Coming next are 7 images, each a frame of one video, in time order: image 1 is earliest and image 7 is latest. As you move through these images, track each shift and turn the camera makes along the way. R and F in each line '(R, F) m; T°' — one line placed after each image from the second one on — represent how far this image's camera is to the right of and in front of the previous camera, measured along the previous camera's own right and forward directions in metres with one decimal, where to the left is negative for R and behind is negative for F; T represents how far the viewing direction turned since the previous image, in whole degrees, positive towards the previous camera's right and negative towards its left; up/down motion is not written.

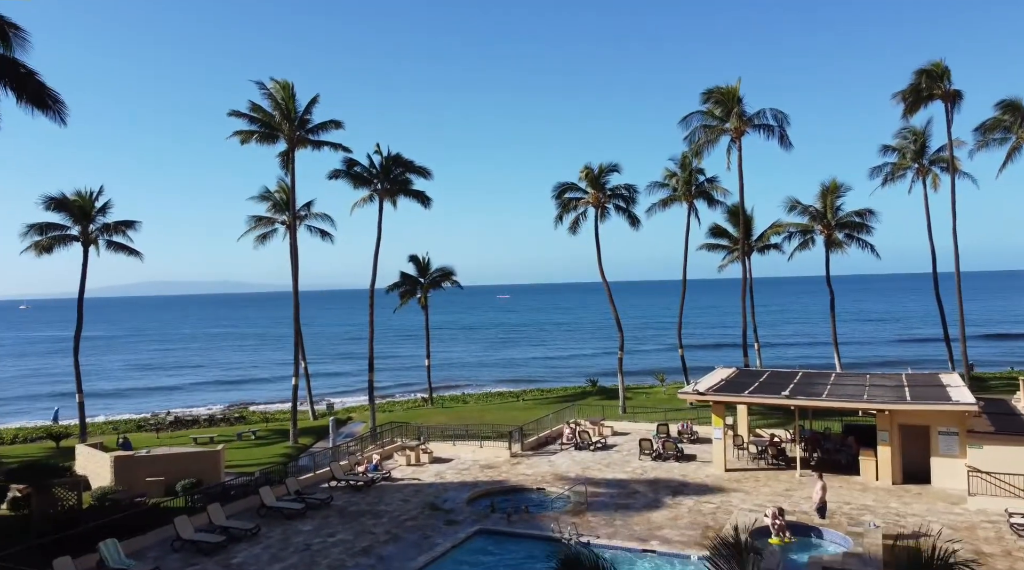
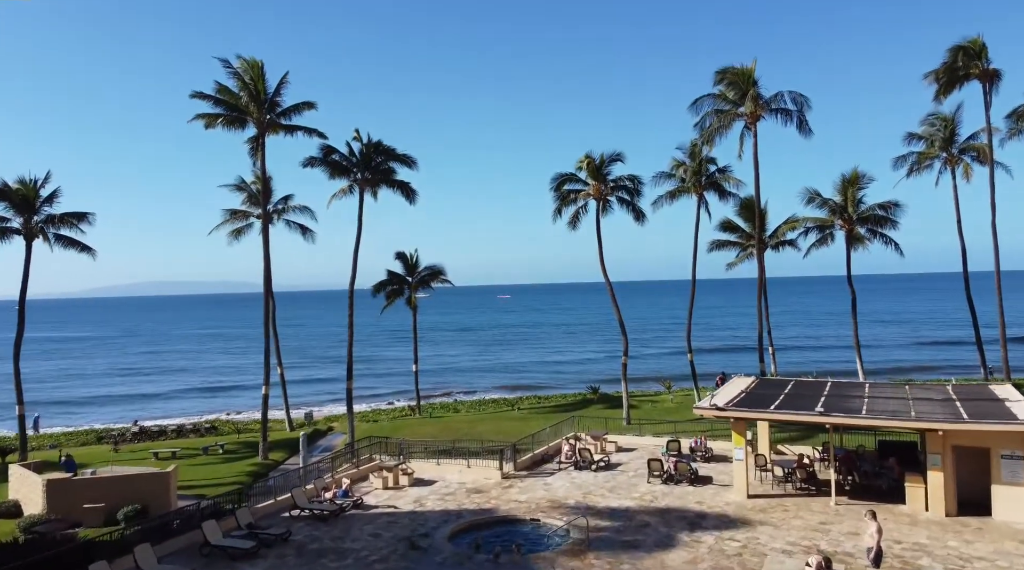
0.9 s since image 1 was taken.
(+0.3, +3.5) m; 0°
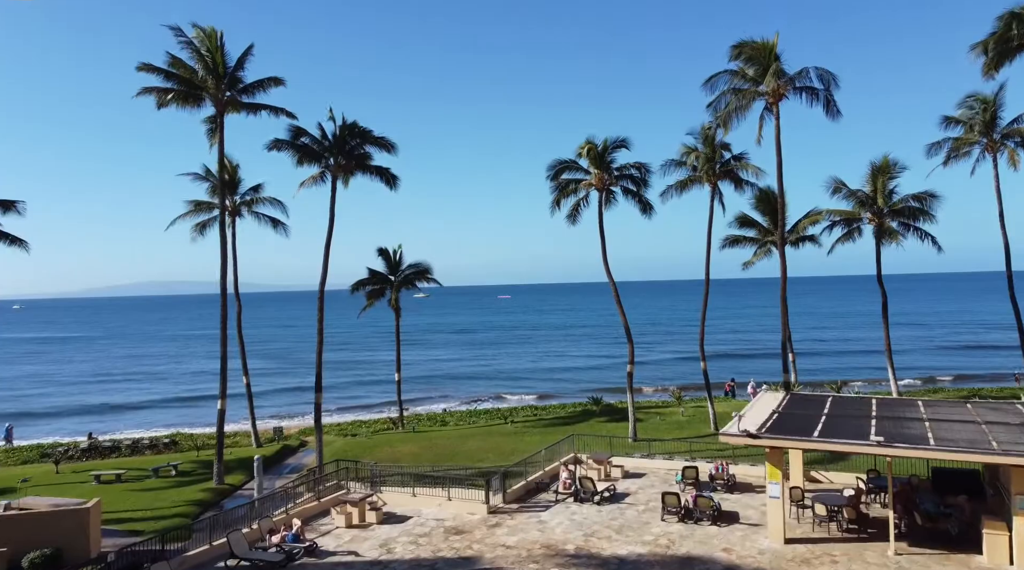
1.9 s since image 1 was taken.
(+0.3, +4.1) m; 0°
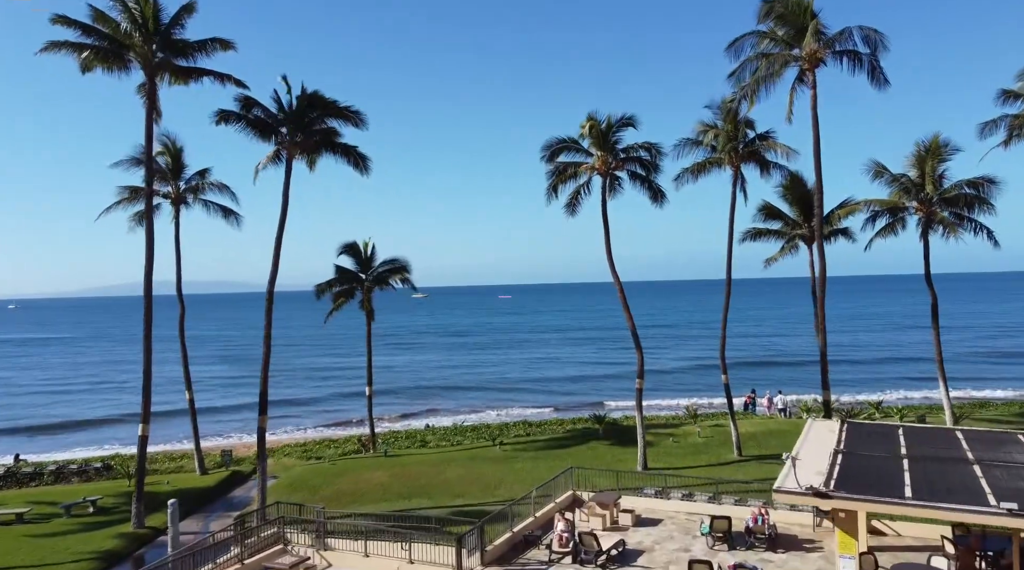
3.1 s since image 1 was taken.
(+0.4, +5.2) m; 0°
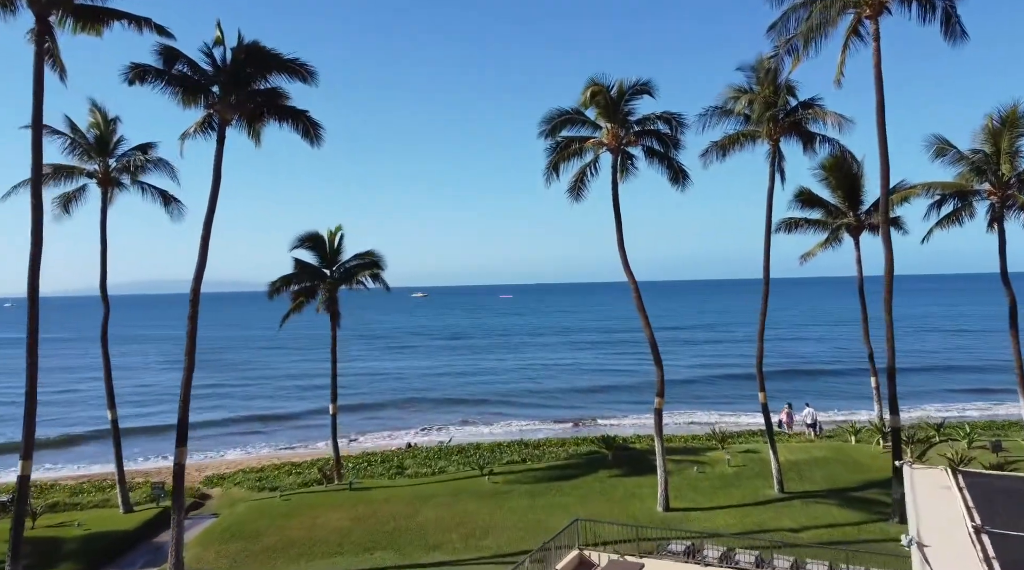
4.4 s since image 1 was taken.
(+0.3, +5.4) m; 0°
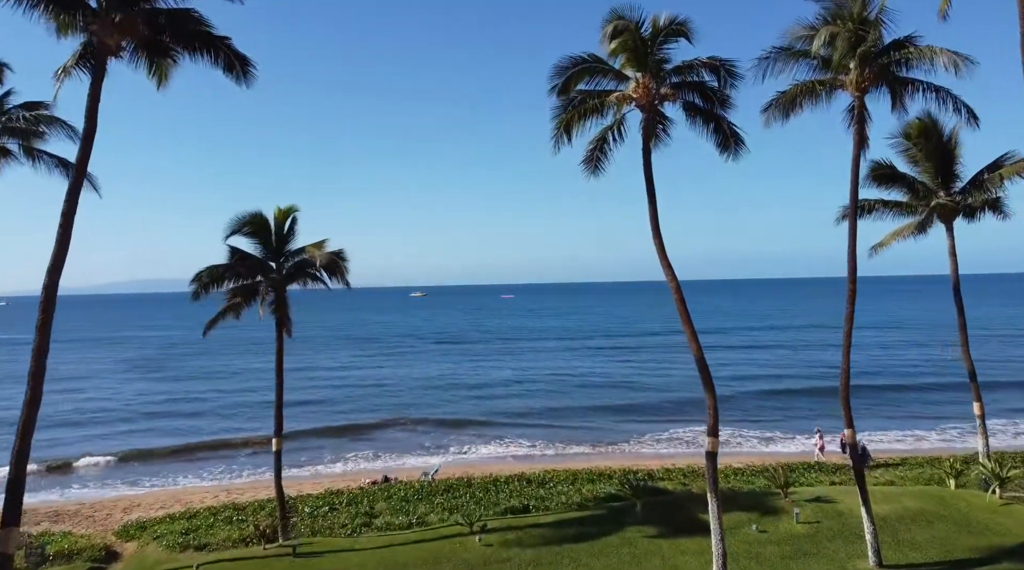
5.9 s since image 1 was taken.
(0.0, +6.4) m; 0°
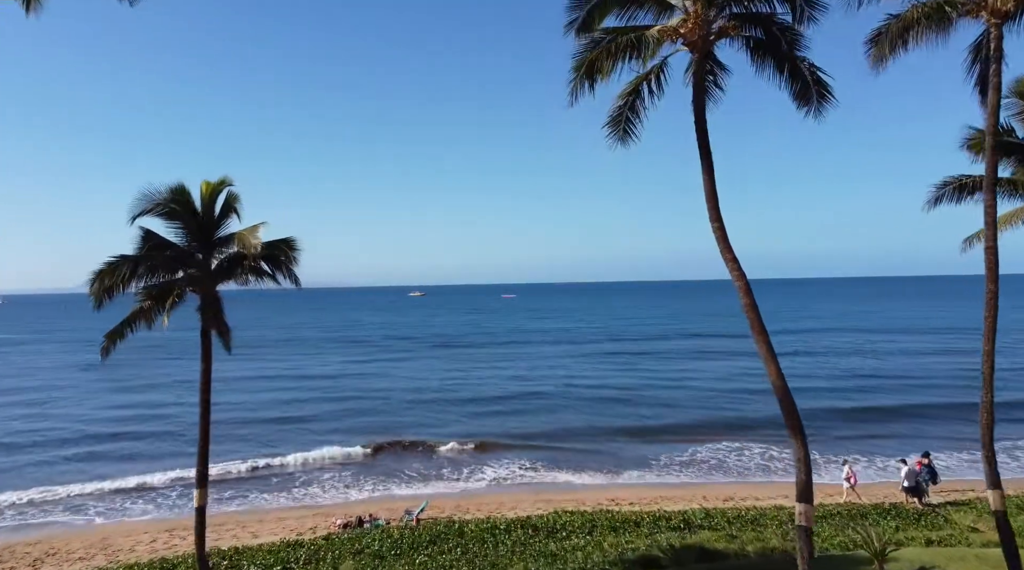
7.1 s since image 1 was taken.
(-0.1, +5.4) m; 0°
